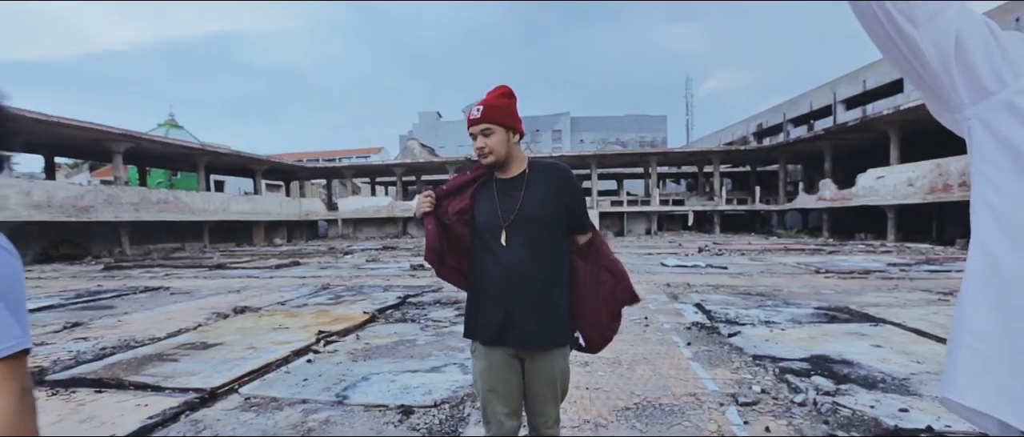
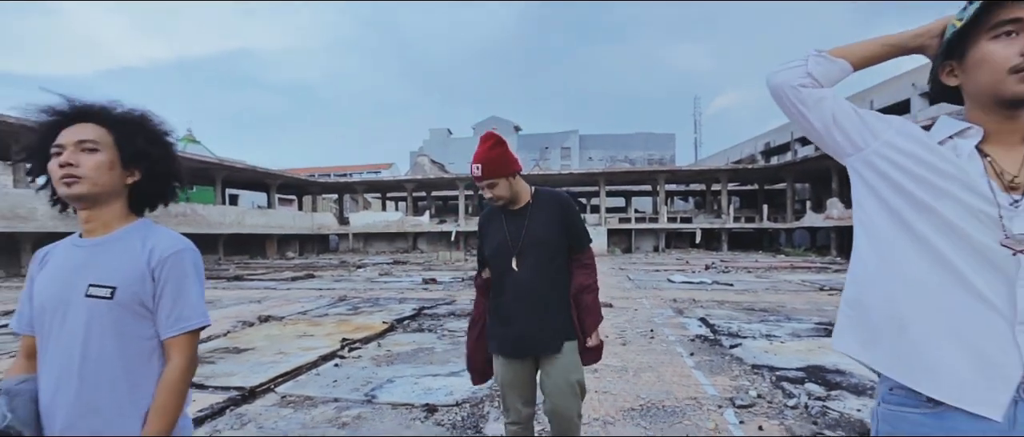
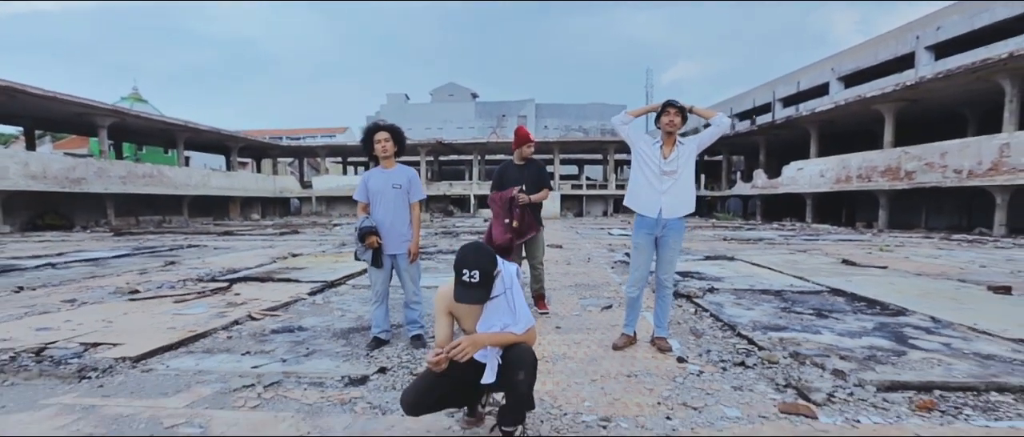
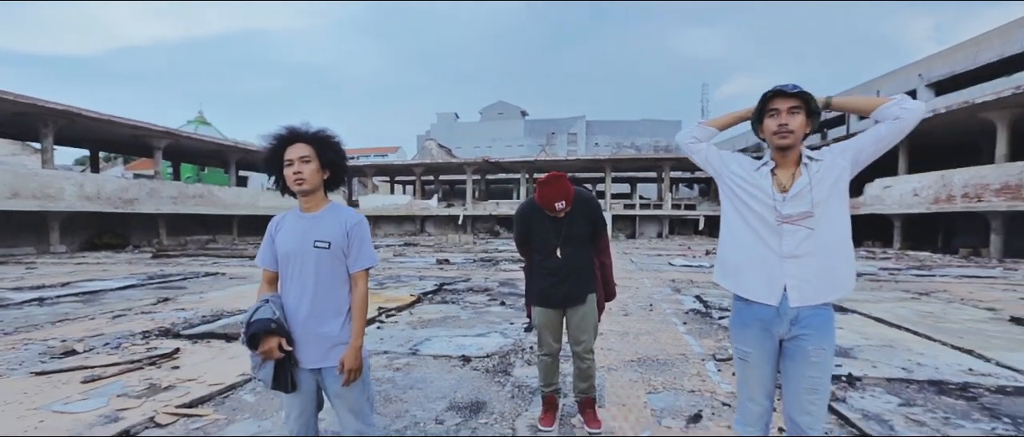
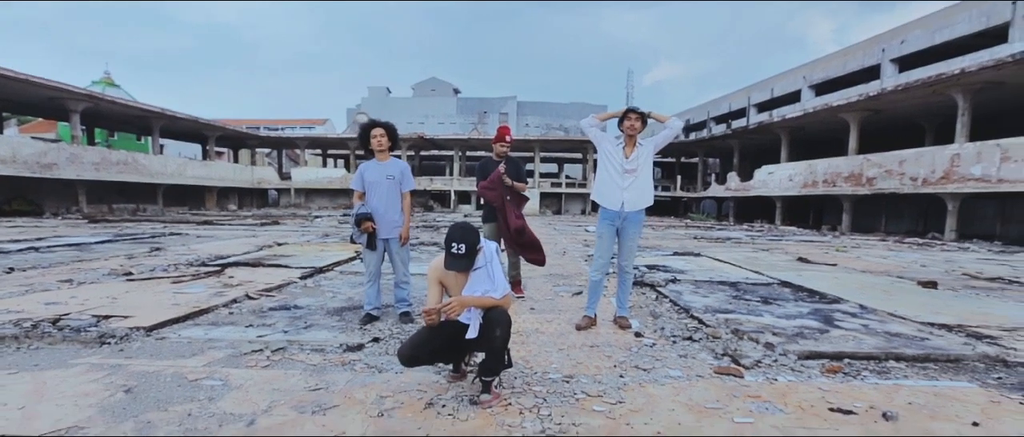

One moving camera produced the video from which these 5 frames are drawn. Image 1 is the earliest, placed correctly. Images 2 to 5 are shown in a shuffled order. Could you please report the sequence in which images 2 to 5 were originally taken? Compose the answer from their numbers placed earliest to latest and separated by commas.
2, 4, 3, 5
